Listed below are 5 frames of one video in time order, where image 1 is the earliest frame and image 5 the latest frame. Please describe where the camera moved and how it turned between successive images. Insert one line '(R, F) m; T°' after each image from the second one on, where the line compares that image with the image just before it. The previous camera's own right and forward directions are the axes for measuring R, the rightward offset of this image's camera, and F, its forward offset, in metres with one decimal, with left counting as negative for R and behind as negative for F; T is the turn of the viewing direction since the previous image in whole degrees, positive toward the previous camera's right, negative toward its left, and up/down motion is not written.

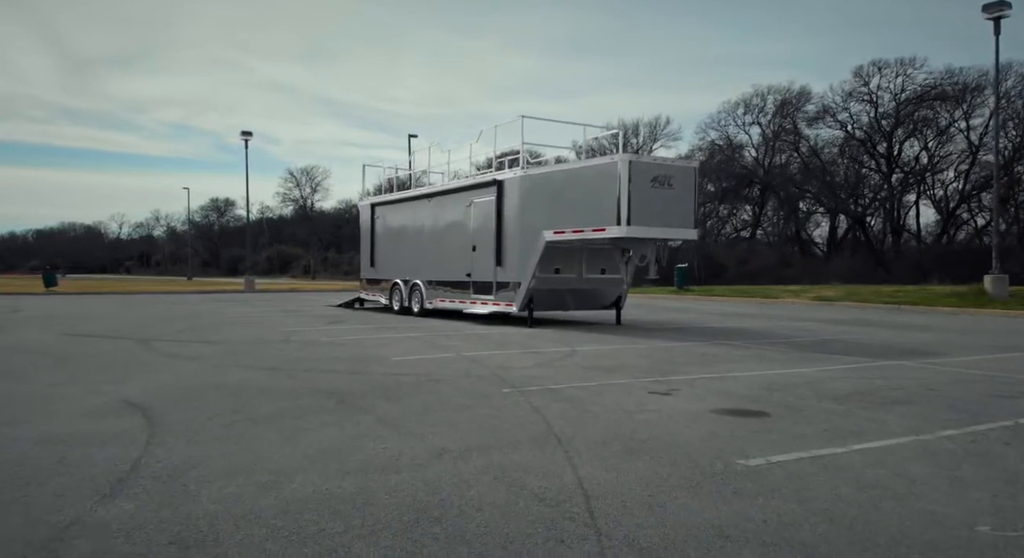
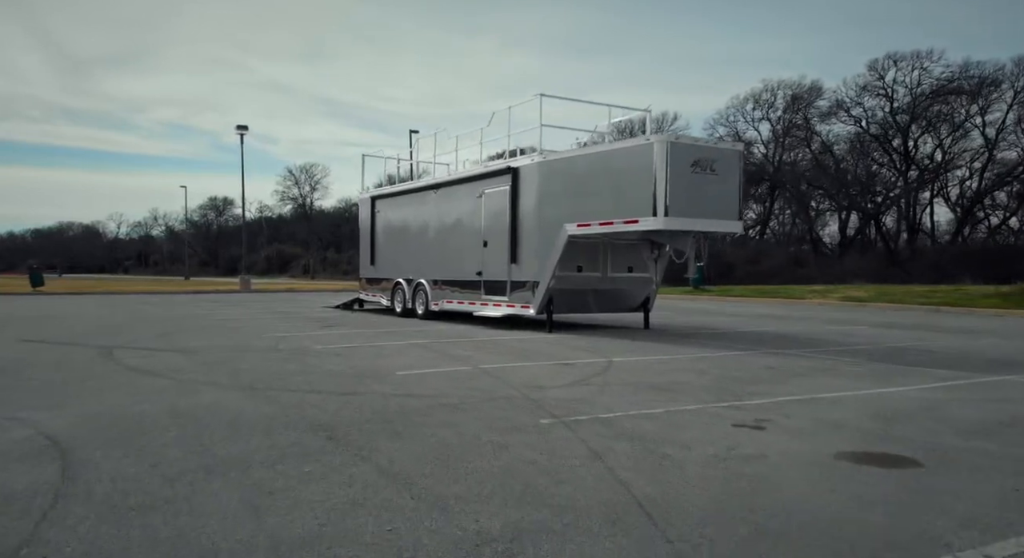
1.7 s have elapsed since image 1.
(-0.4, +1.9) m; 0°
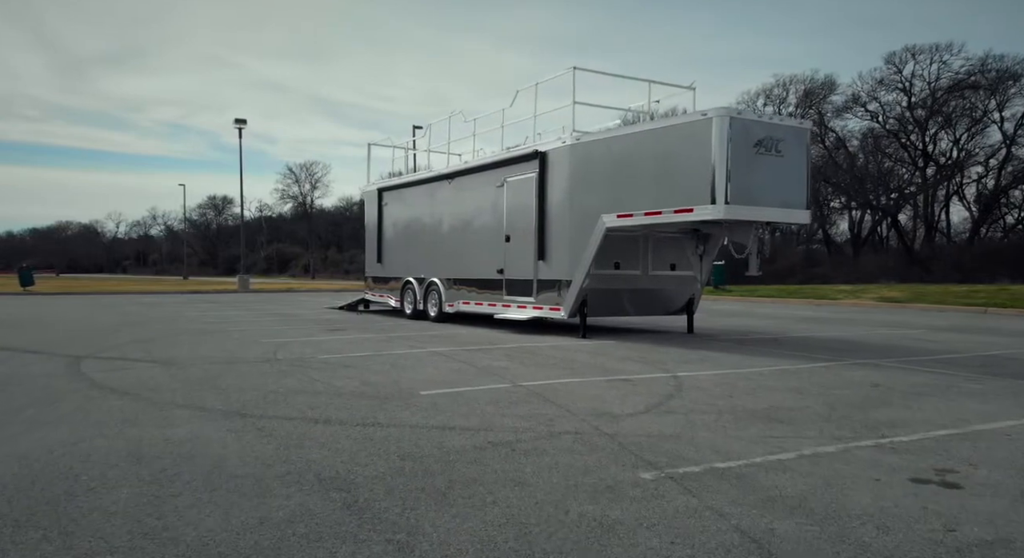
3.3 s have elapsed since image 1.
(-0.6, +1.8) m; 0°
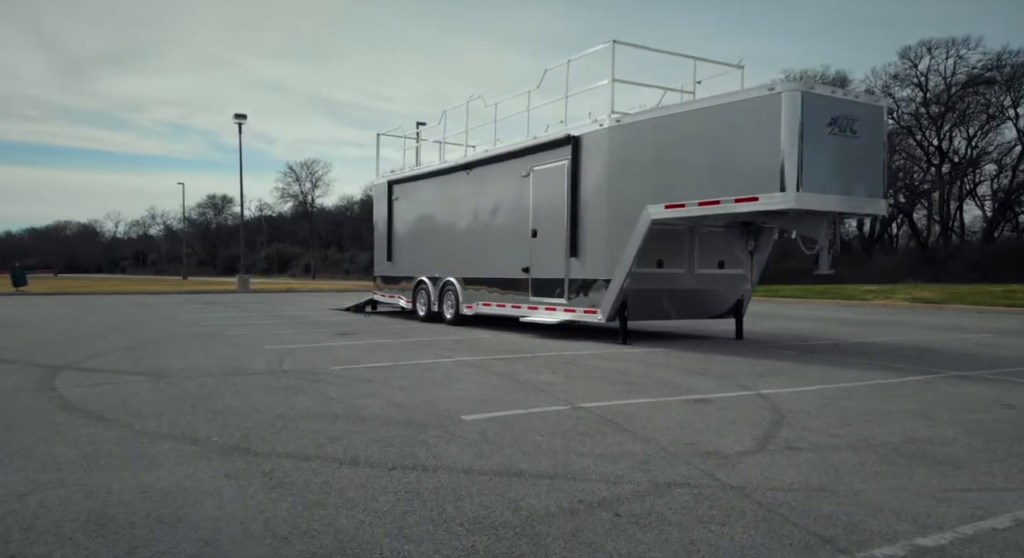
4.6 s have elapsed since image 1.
(-0.6, +1.4) m; 0°
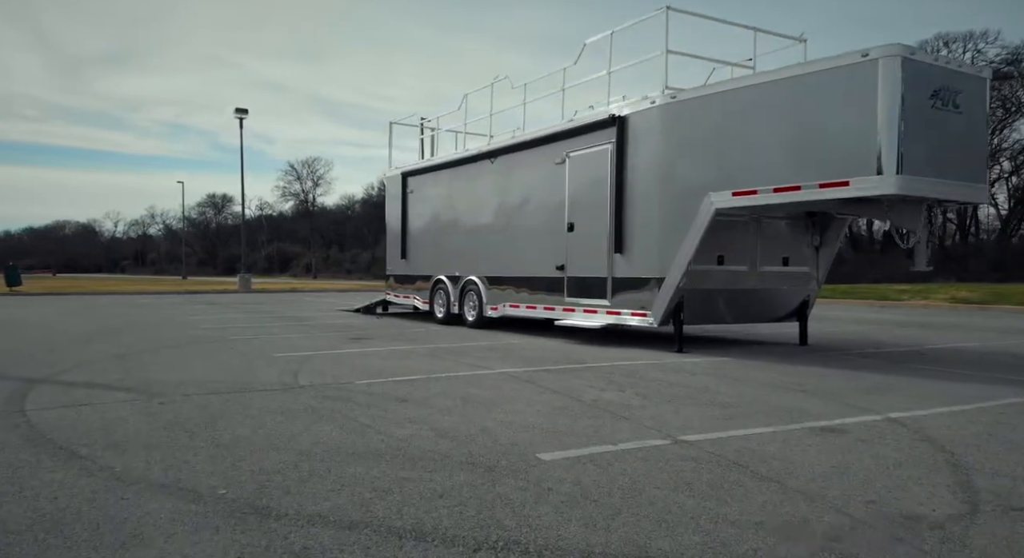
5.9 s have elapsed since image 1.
(-0.6, +1.4) m; 0°
